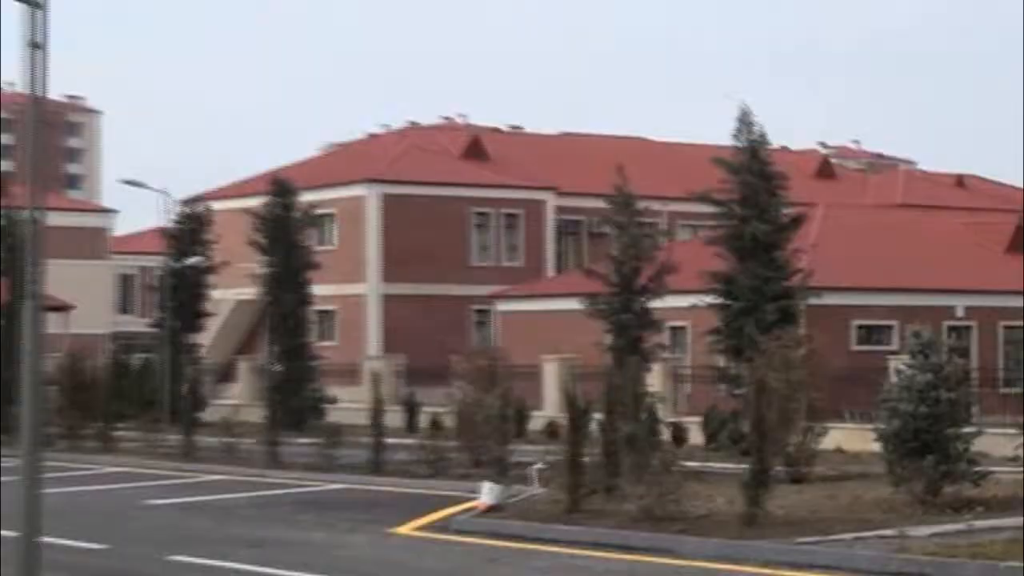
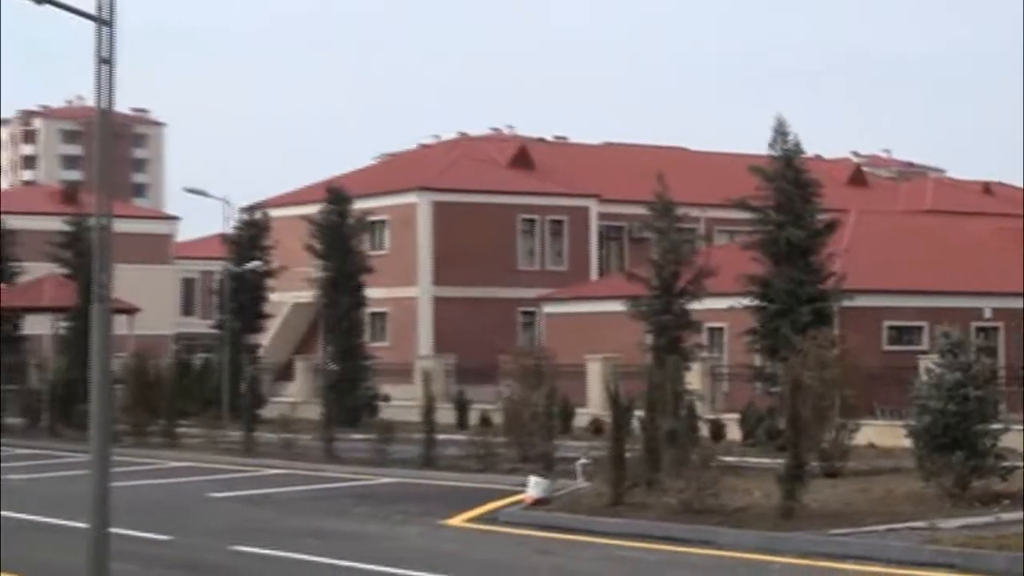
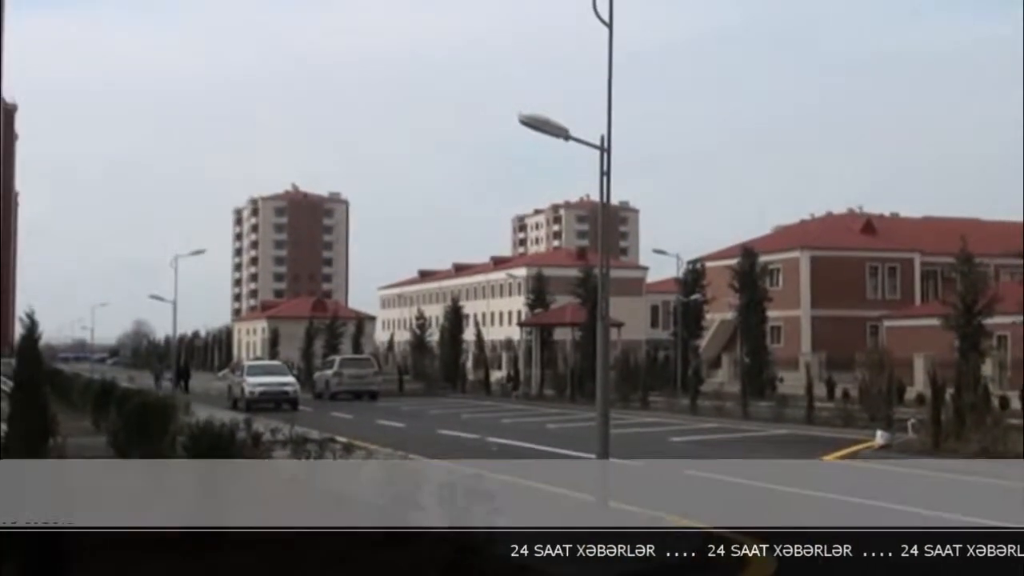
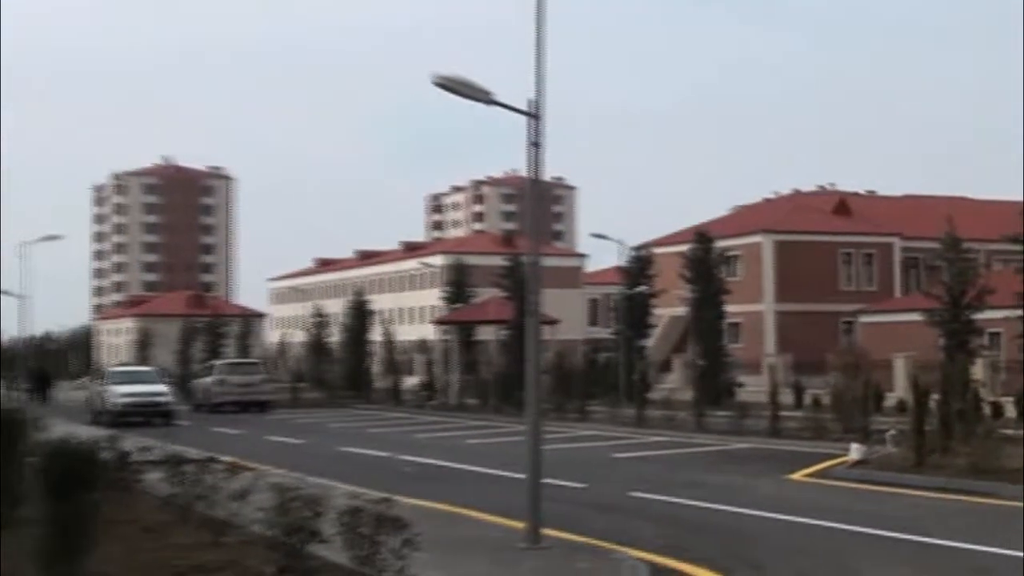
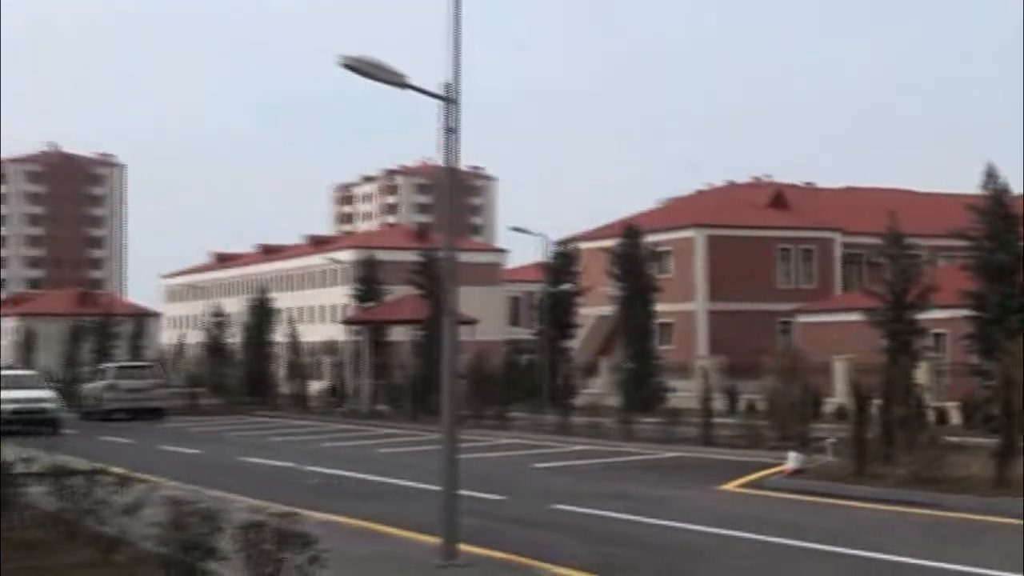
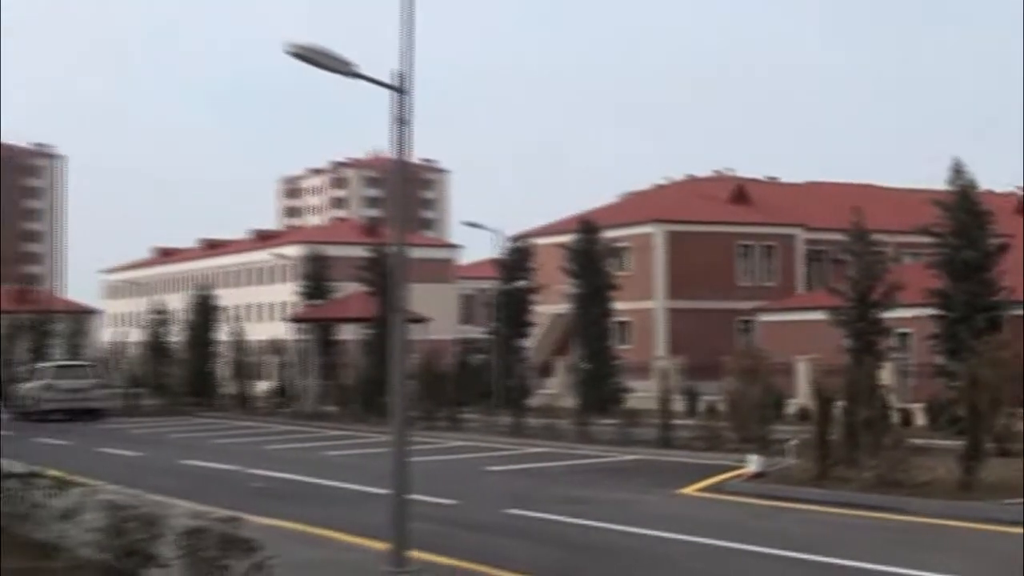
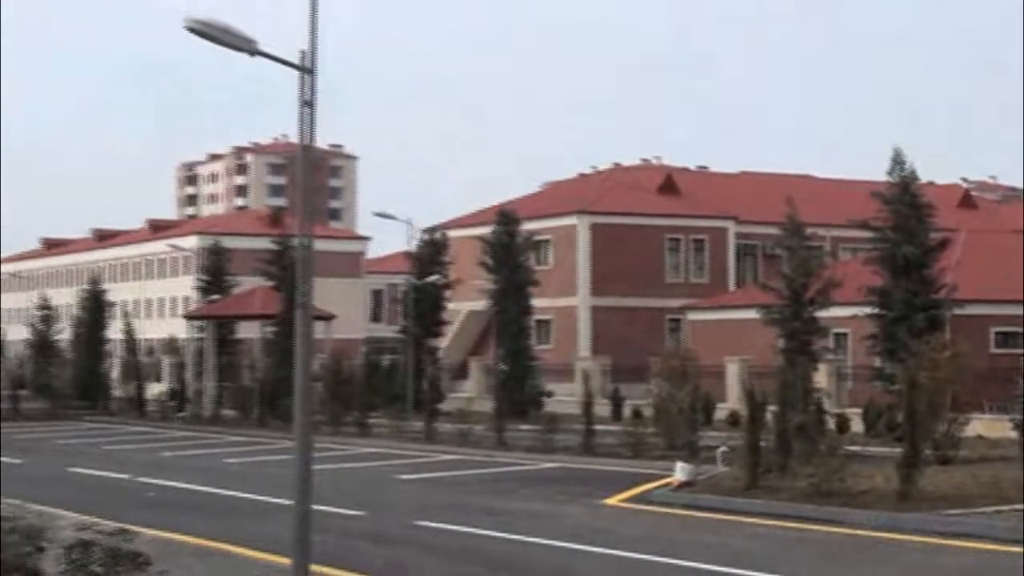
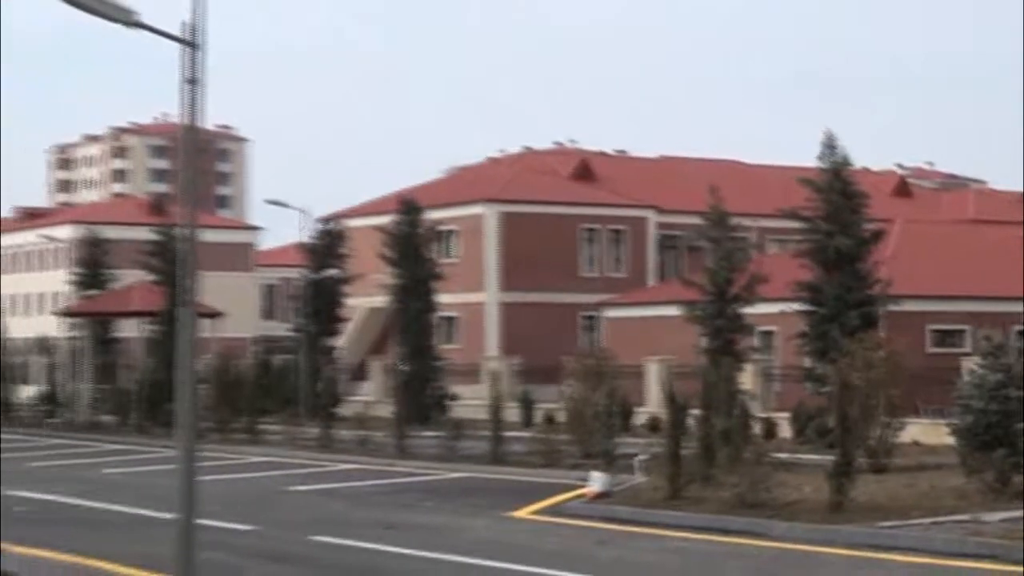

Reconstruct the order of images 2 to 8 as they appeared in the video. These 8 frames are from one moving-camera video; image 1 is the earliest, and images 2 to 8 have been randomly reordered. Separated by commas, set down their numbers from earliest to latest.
2, 8, 7, 6, 5, 4, 3
